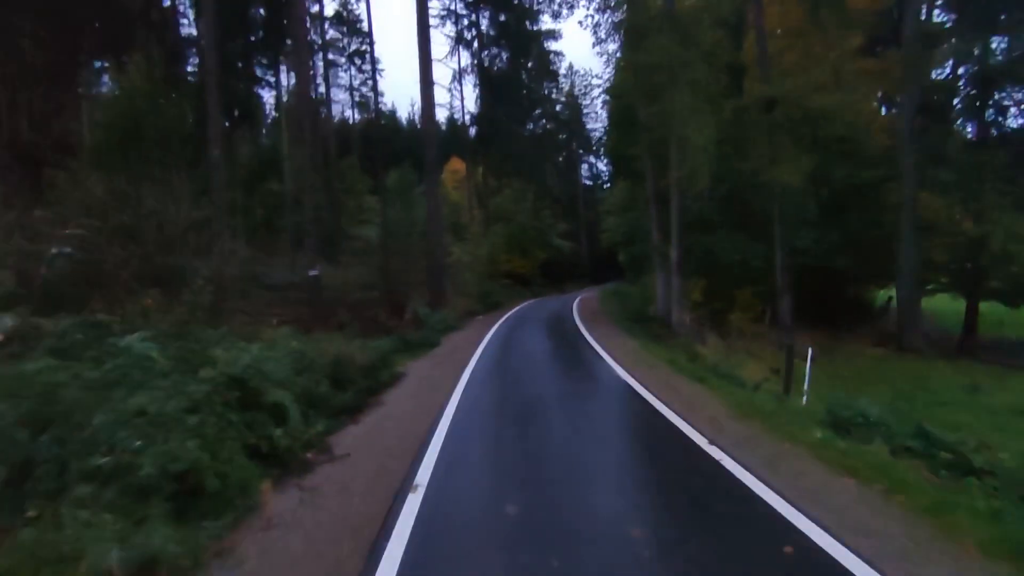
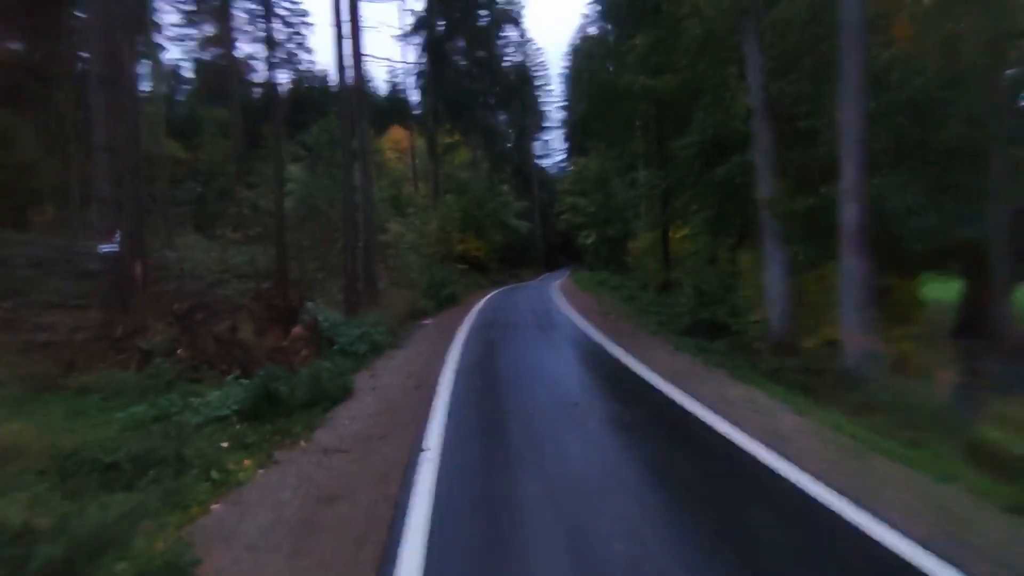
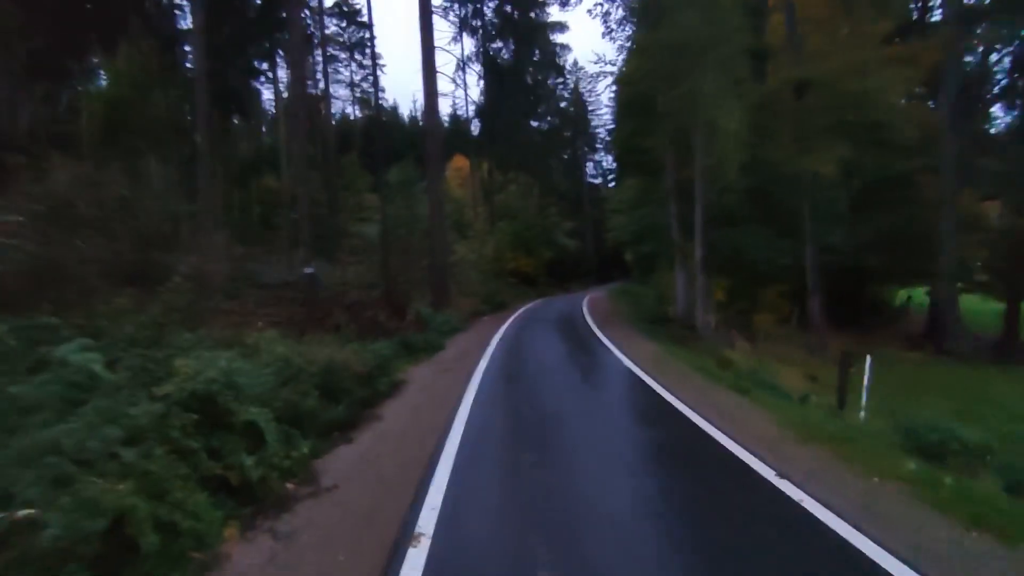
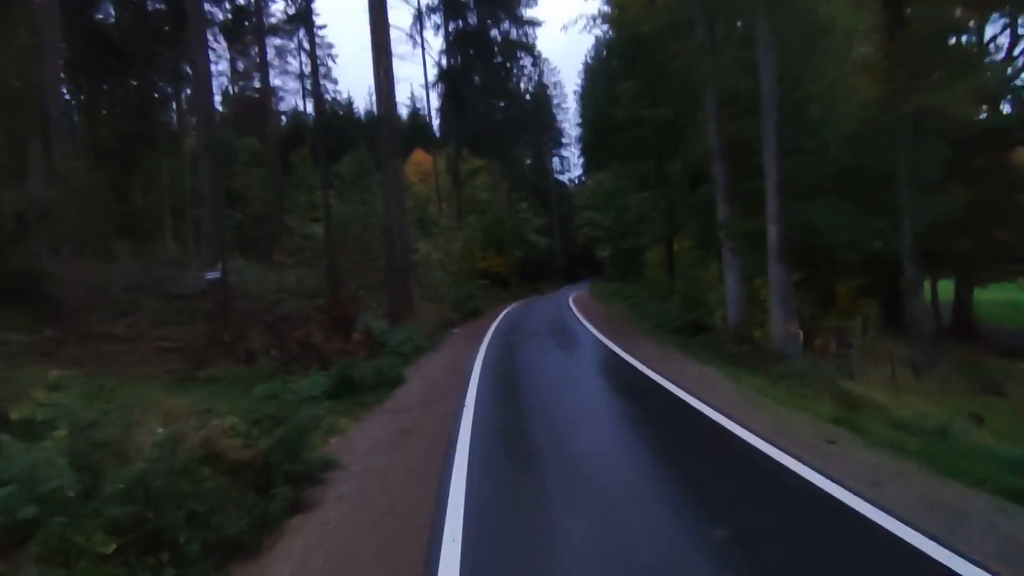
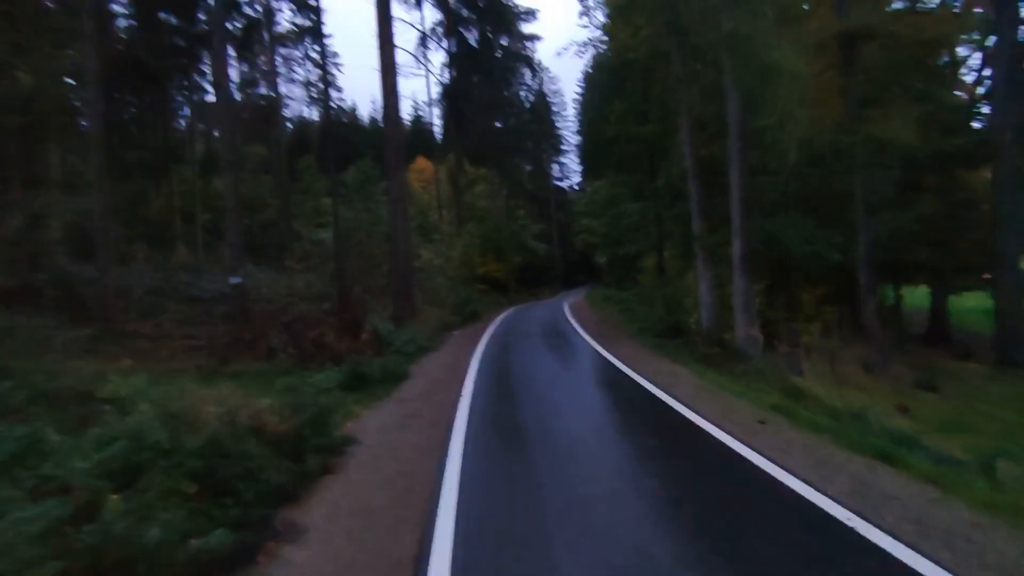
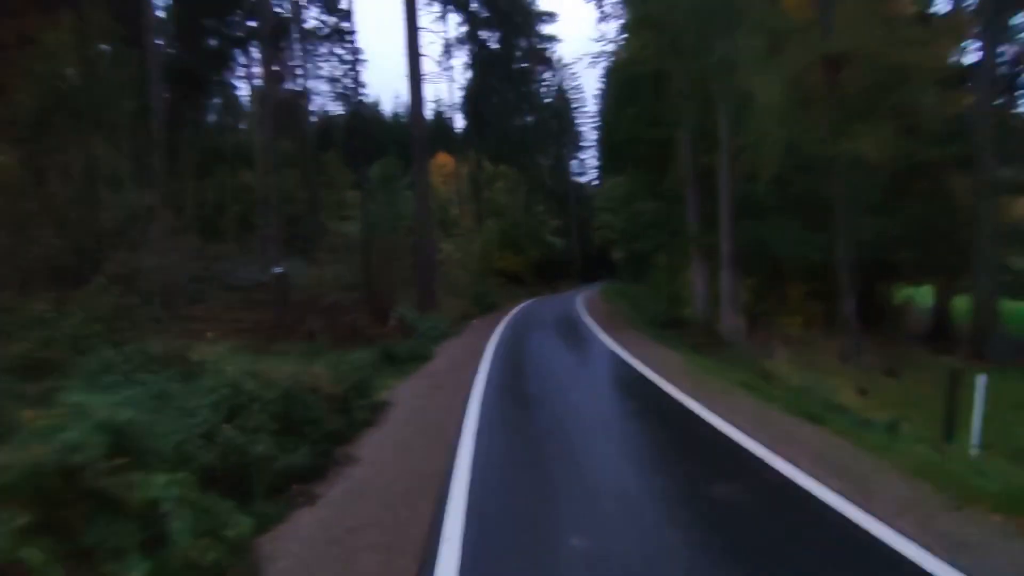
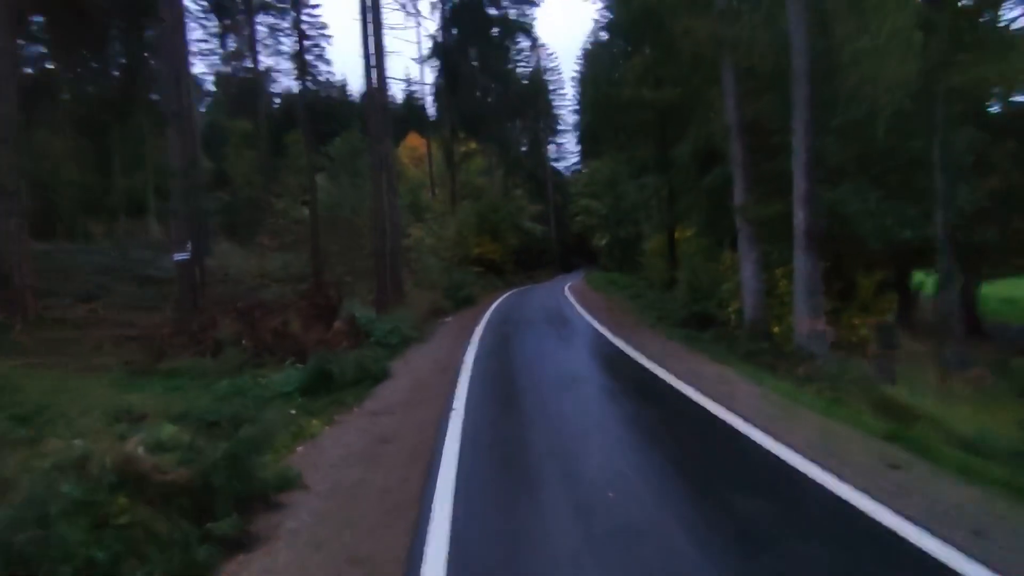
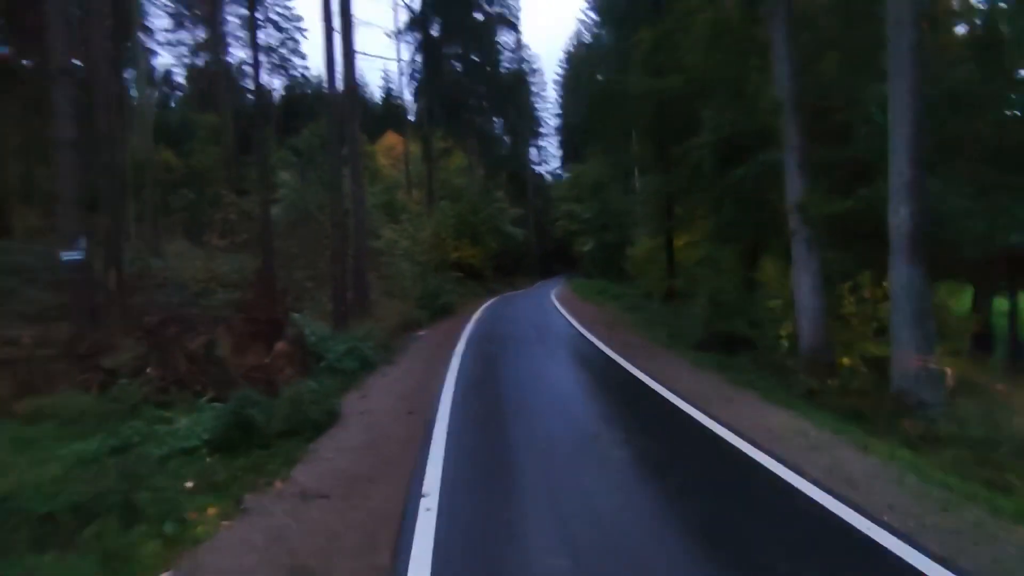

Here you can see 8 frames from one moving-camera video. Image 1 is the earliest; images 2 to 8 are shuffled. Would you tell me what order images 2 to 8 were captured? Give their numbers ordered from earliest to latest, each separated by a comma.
3, 6, 5, 4, 7, 2, 8
